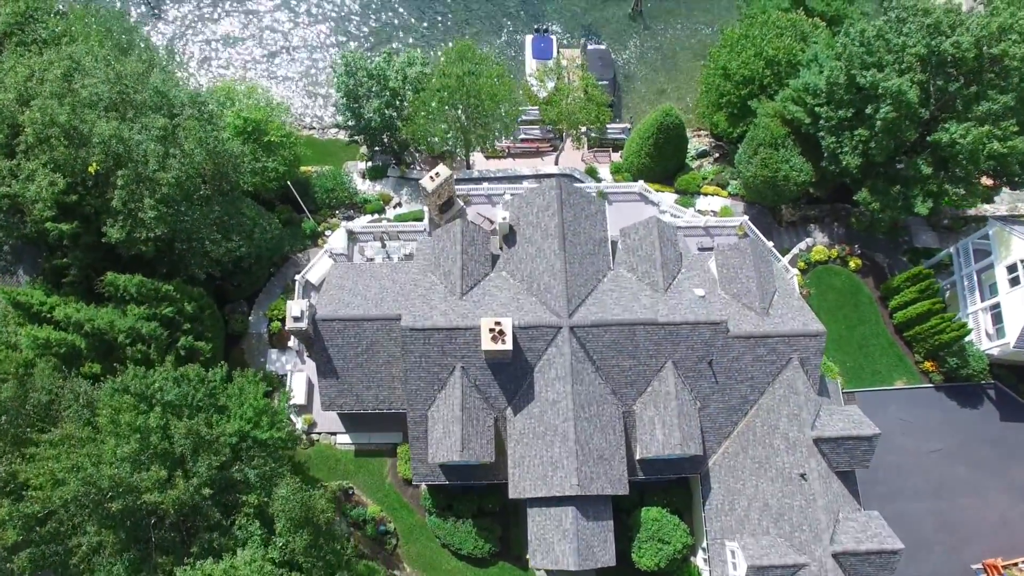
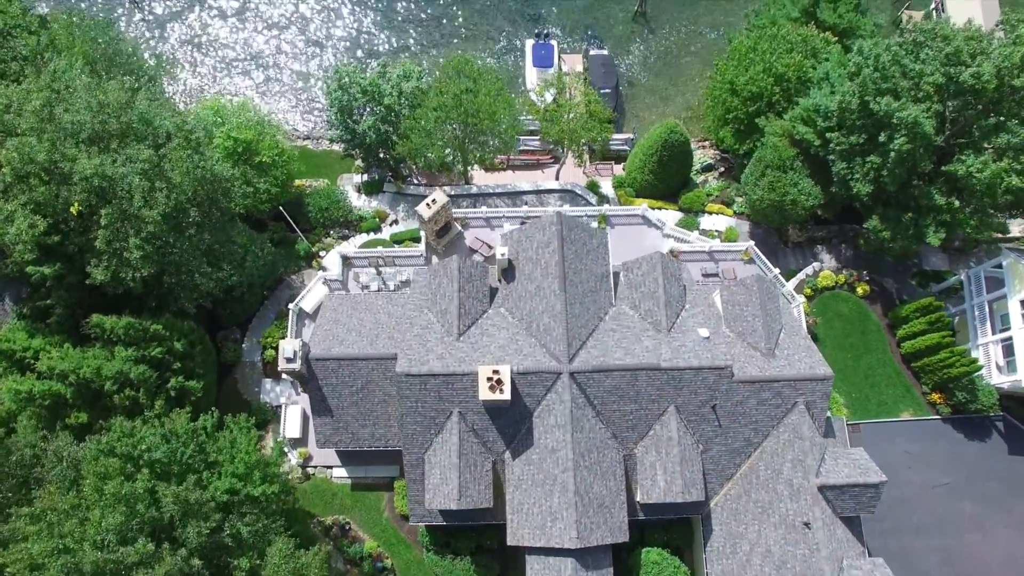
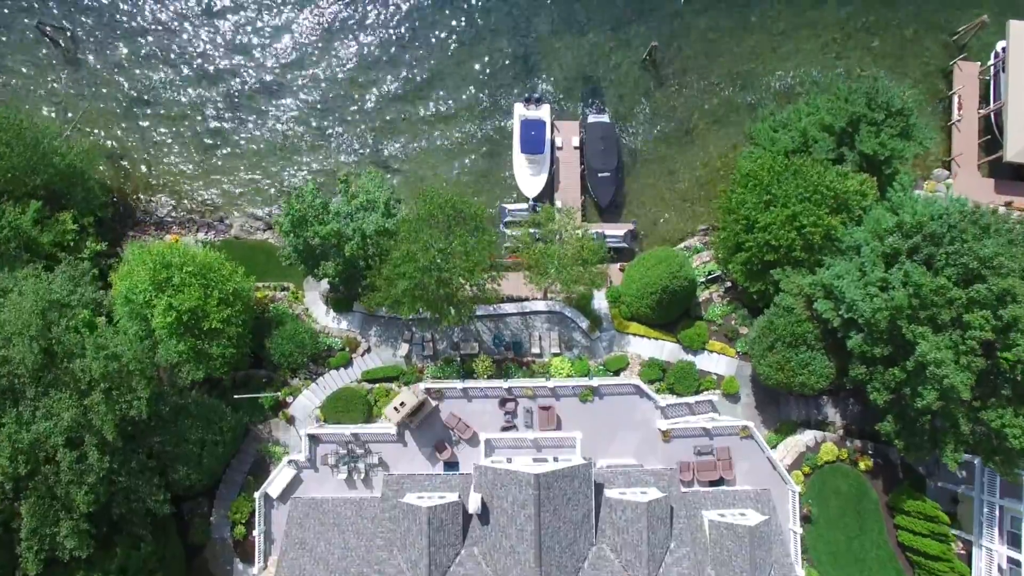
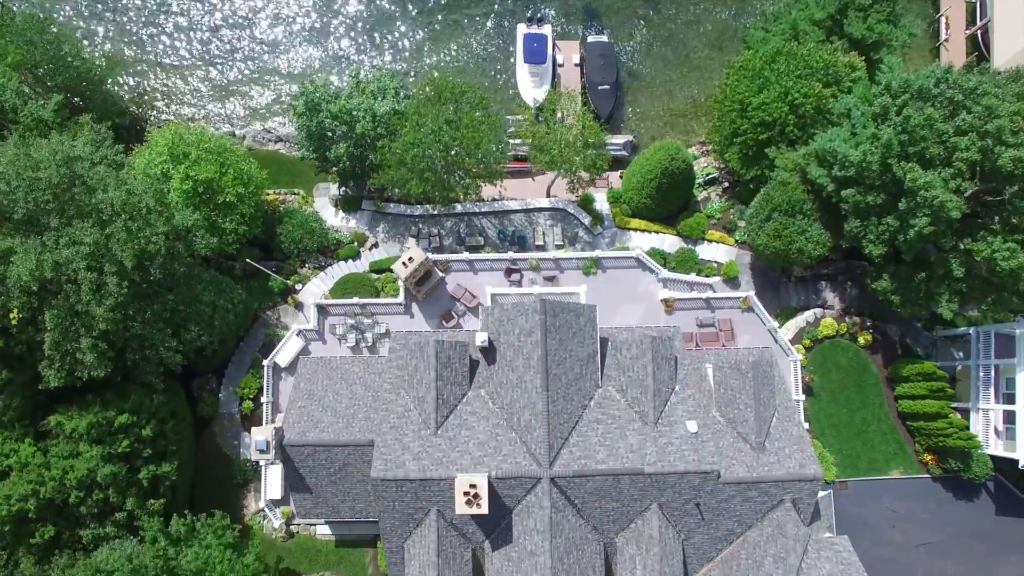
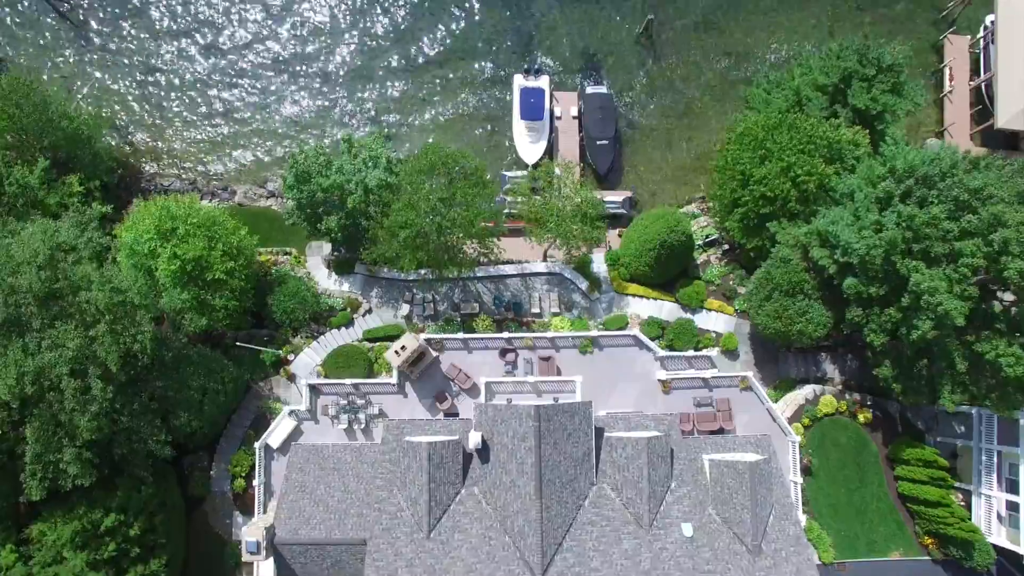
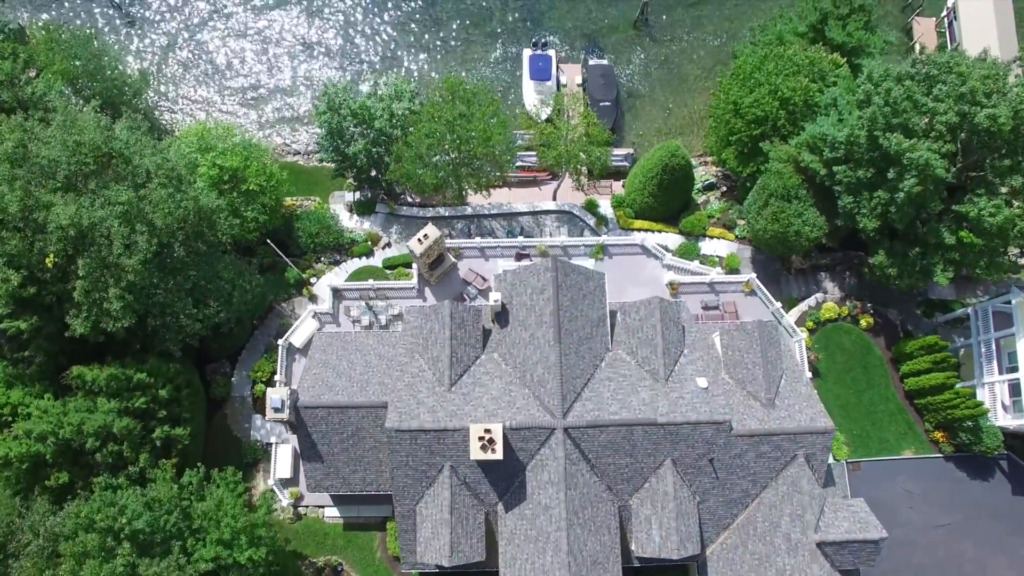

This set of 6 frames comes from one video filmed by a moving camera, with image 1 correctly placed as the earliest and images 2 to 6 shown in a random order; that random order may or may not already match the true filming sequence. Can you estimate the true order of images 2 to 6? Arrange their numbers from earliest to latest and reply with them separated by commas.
2, 6, 4, 5, 3
